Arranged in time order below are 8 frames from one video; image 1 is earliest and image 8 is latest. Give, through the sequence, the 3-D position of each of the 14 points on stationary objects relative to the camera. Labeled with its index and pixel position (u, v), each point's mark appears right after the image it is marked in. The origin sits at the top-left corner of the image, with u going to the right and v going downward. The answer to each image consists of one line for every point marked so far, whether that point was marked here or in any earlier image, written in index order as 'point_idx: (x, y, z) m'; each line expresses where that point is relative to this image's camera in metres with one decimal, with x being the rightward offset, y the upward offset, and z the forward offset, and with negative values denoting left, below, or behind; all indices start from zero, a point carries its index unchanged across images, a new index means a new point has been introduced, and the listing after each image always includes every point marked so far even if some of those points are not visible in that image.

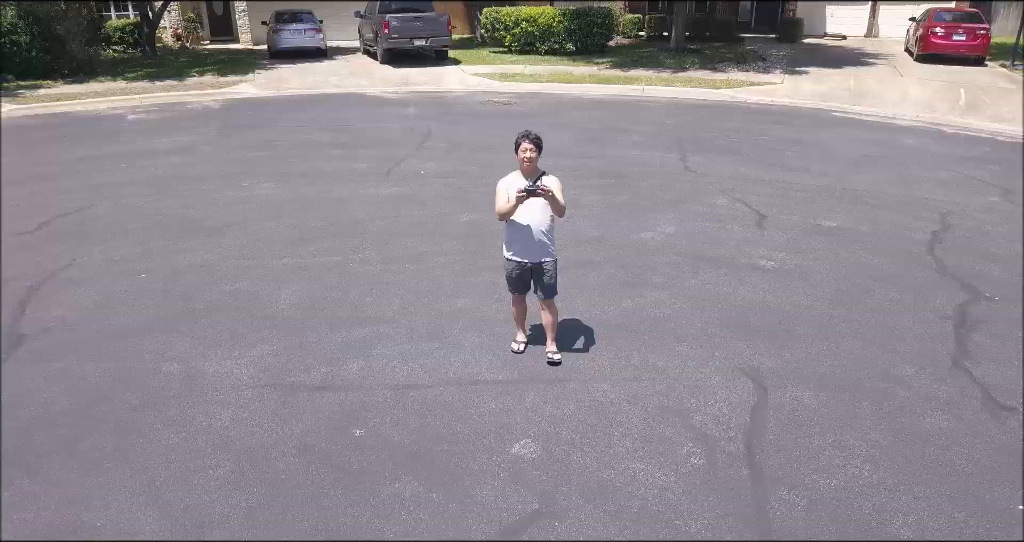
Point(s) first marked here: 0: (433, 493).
0: (-0.3, -0.9, +3.4) m
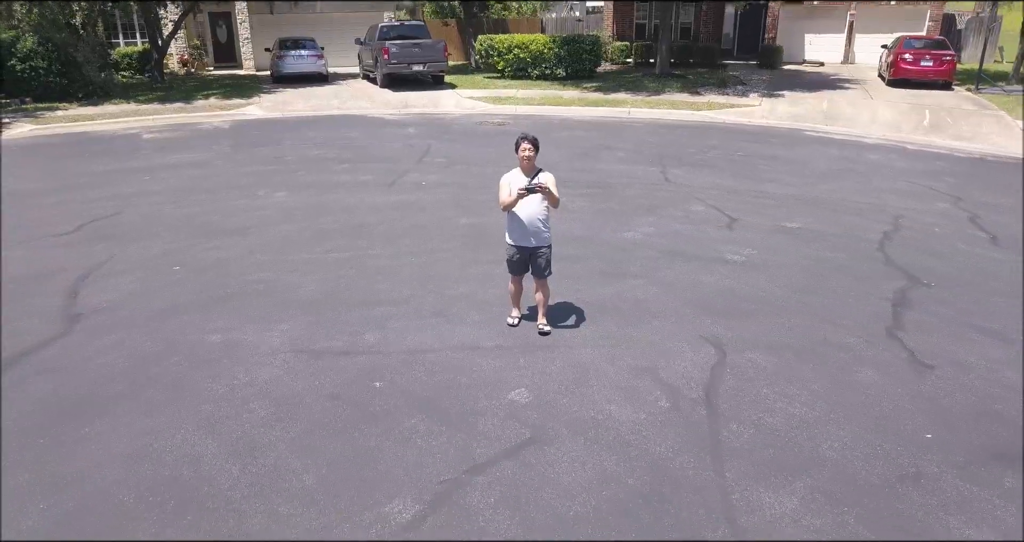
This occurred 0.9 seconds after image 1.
0: (-0.4, -0.8, +4.0) m
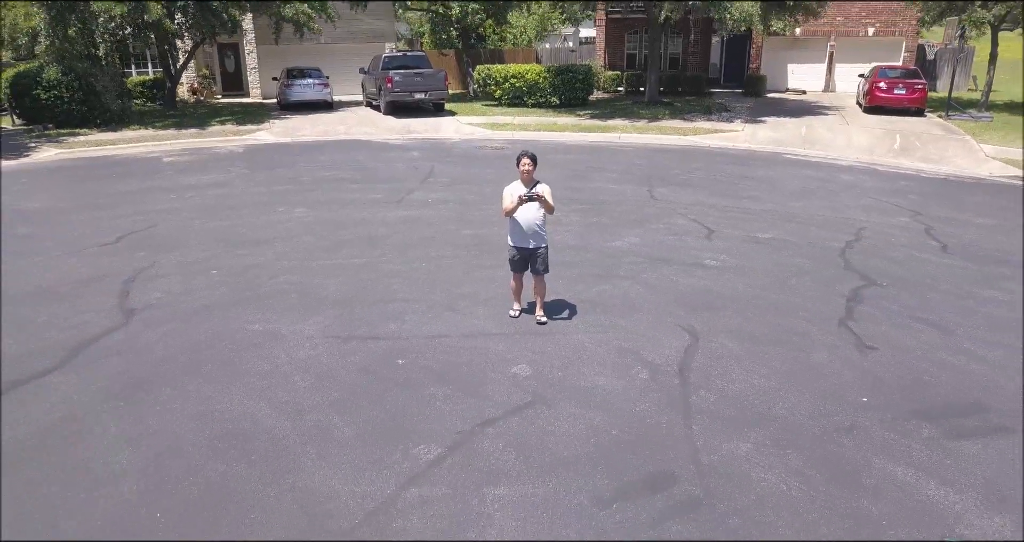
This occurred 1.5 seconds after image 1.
0: (-0.3, -0.7, +4.8) m
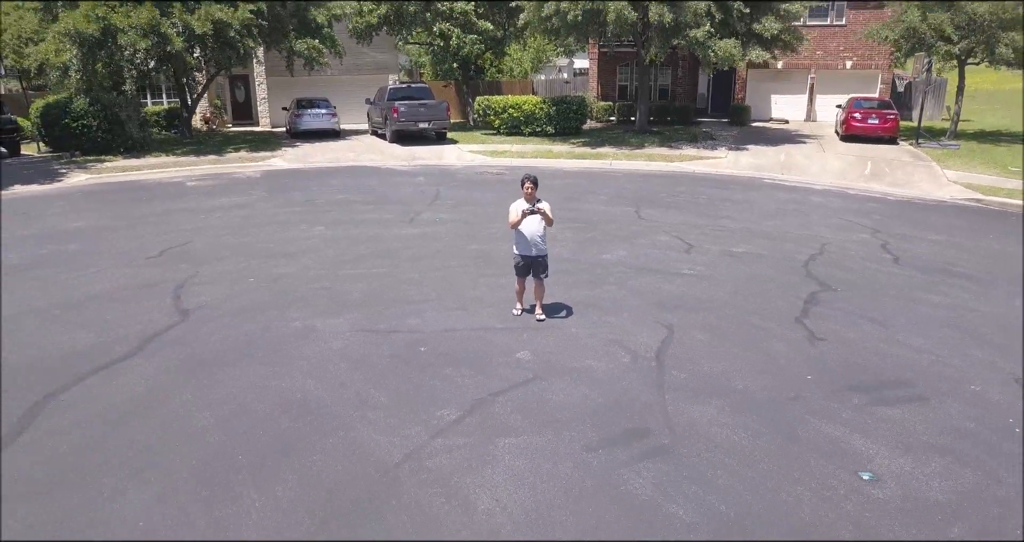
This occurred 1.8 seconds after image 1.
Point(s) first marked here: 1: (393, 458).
0: (-0.3, -0.7, +5.8) m
1: (-0.7, -1.1, +4.6) m
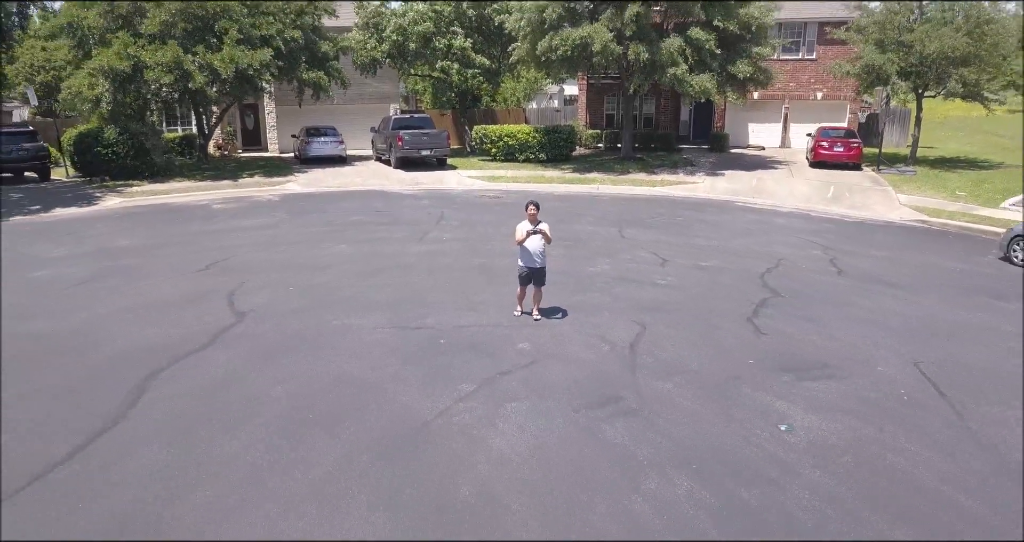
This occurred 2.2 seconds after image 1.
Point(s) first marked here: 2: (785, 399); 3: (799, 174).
0: (-0.3, -0.8, +7.2) m
1: (-0.7, -1.1, +6.0) m
2: (+2.3, -1.1, +6.4) m
3: (+7.2, +2.4, +19.4) m
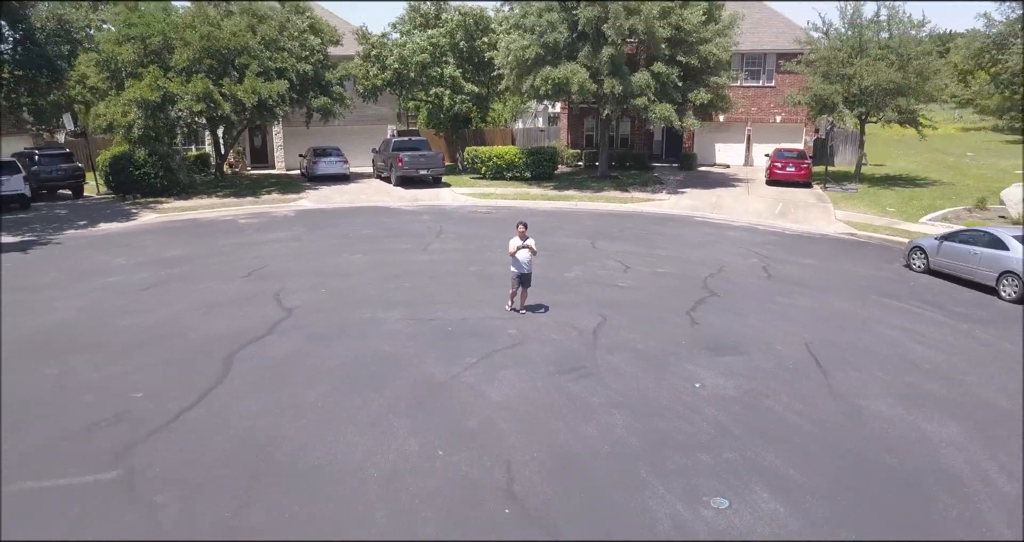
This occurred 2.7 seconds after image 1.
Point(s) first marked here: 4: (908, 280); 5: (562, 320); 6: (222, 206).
0: (-0.4, -0.8, +9.5) m
1: (-0.7, -1.2, +8.3) m
2: (+2.2, -1.1, +8.7) m
3: (+6.9, +2.2, +21.9) m
4: (+6.6, -0.2, +13.0) m
5: (+0.7, -0.7, +10.3) m
6: (-7.4, +1.6, +19.7) m
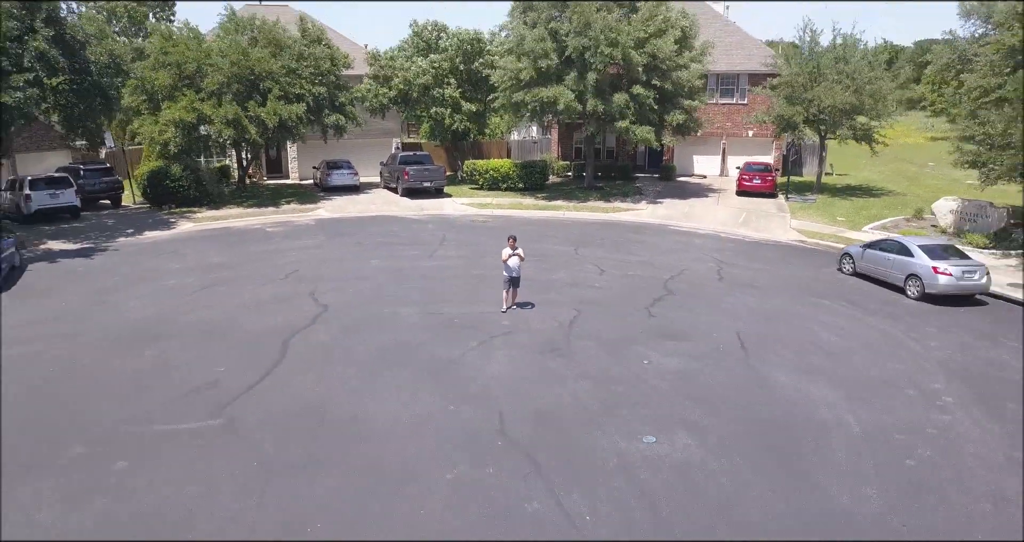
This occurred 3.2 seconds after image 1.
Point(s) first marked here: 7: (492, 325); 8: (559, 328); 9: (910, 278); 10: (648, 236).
0: (-0.5, -0.9, +12.0) m
1: (-0.9, -1.2, +10.8) m
2: (+2.1, -1.2, +11.3) m
3: (+6.7, +2.2, +24.4) m
4: (+6.5, -0.2, +15.5) m
5: (+0.5, -0.7, +12.9) m
6: (-7.6, +1.6, +22.2) m
7: (-0.3, -0.8, +12.3) m
8: (+0.7, -0.9, +12.1) m
9: (+7.4, -0.1, +14.4) m
10: (+3.4, +0.9, +20.0) m
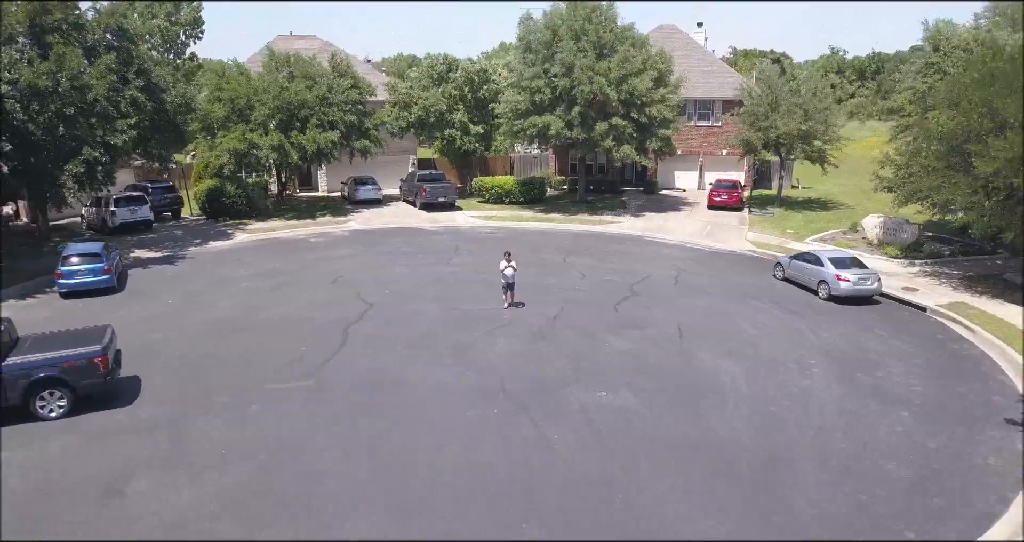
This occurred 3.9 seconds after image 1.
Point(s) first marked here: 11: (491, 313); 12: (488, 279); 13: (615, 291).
0: (-0.5, -1.1, +16.2) m
1: (-0.9, -1.4, +15.0) m
2: (+2.0, -1.3, +15.4) m
3: (+6.8, +2.1, +28.5) m
4: (+6.5, -0.4, +19.6) m
5: (+0.5, -0.9, +17.0) m
6: (-7.5, +1.5, +26.4) m
7: (-0.3, -1.0, +16.4) m
8: (+0.7, -1.0, +16.3) m
9: (+7.4, -0.3, +18.4) m
10: (+3.5, +0.8, +24.1) m
11: (-0.5, -0.9, +16.8) m
12: (-0.6, -0.2, +19.8) m
13: (+2.5, -0.5, +18.7) m
